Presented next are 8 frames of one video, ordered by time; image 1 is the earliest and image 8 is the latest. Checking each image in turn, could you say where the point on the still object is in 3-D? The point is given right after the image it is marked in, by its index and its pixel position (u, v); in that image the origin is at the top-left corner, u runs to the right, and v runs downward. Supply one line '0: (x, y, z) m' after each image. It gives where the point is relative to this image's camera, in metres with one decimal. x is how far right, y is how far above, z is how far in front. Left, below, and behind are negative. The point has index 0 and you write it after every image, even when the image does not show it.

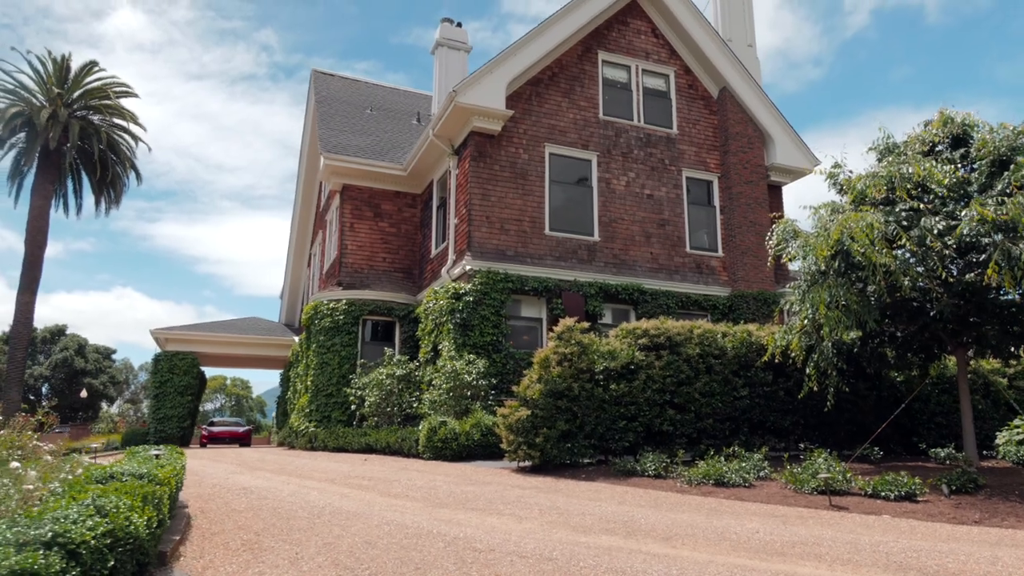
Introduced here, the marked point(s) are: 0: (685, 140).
0: (+4.2, +3.6, +16.8) m
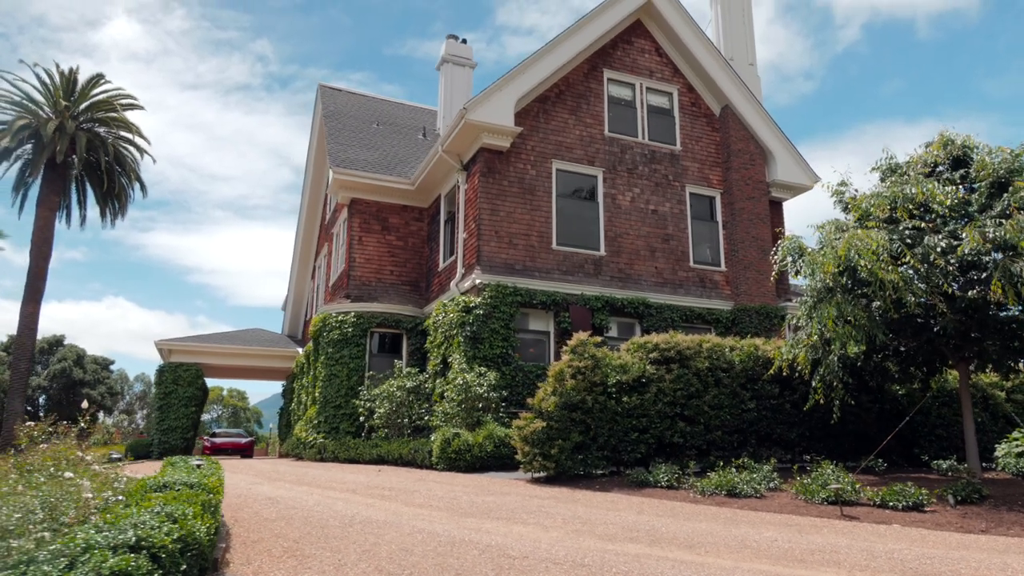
0: (+4.3, +3.2, +17.1) m
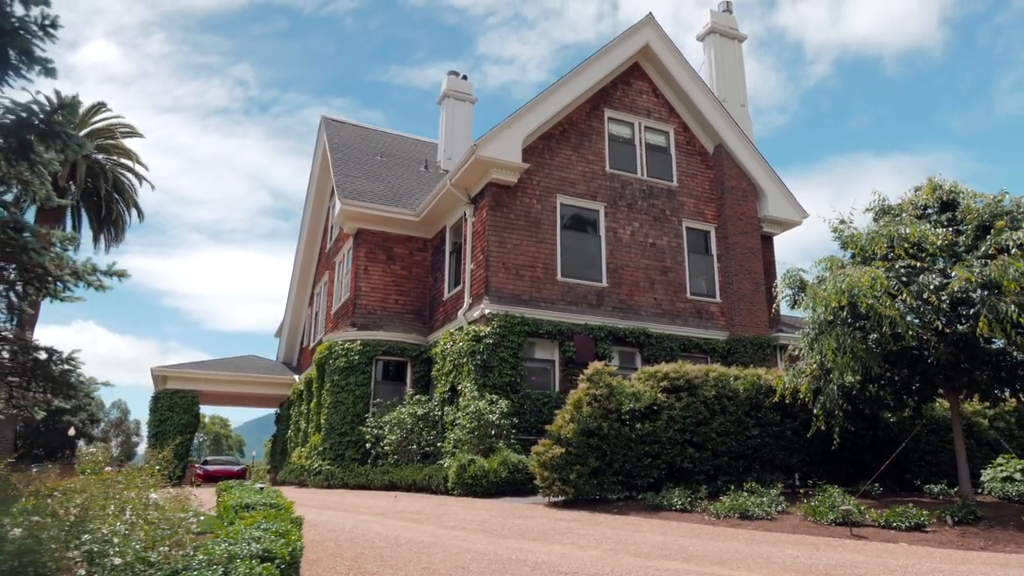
0: (+4.4, +2.5, +17.9) m
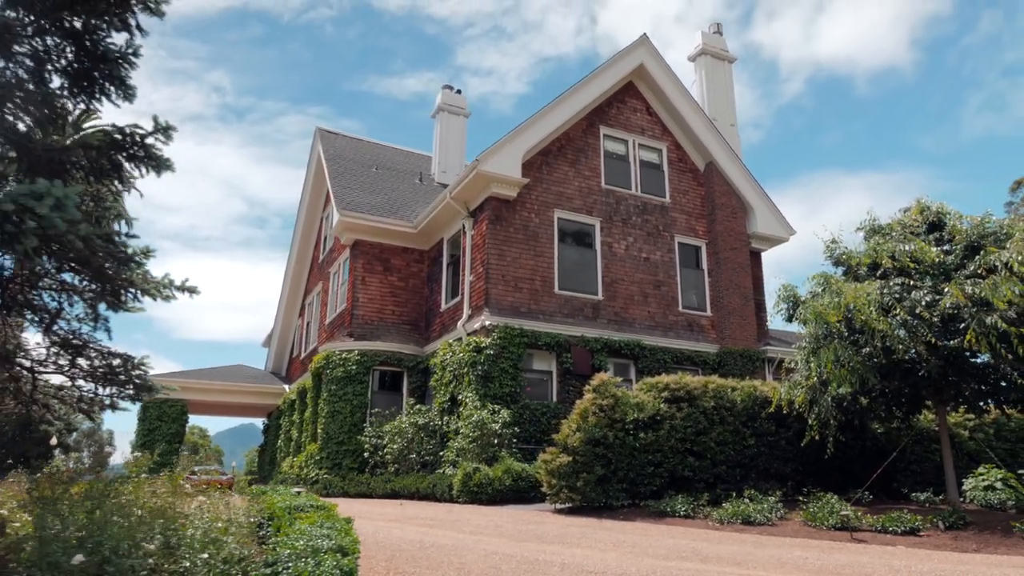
0: (+4.3, +2.1, +18.4) m
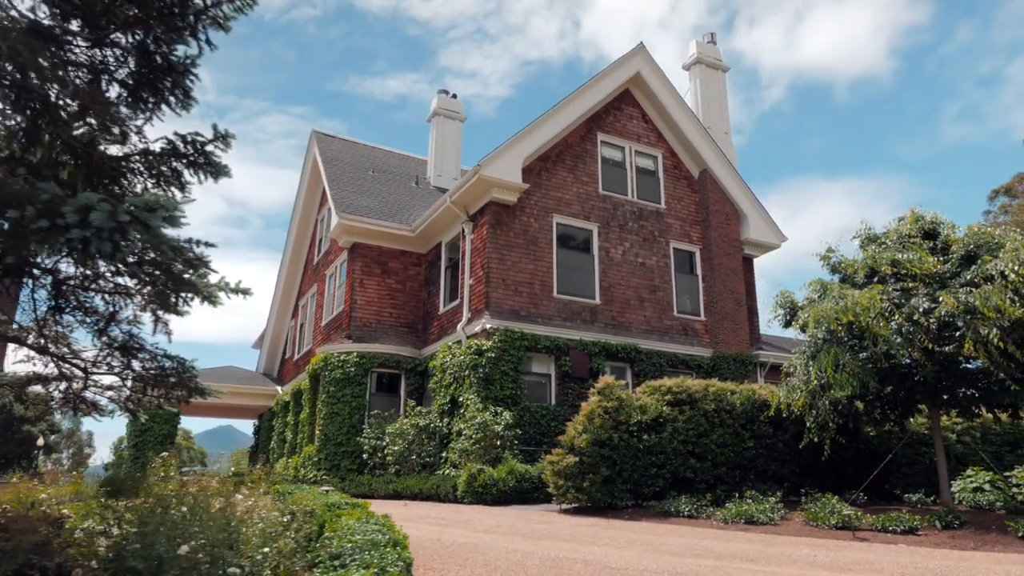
0: (+4.3, +2.0, +18.7) m
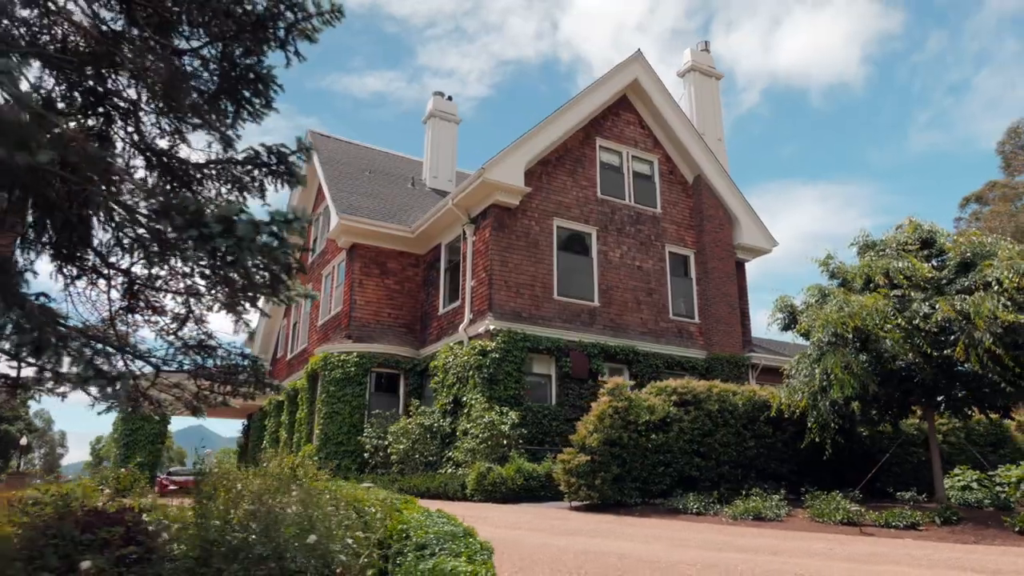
0: (+4.3, +1.9, +19.1) m
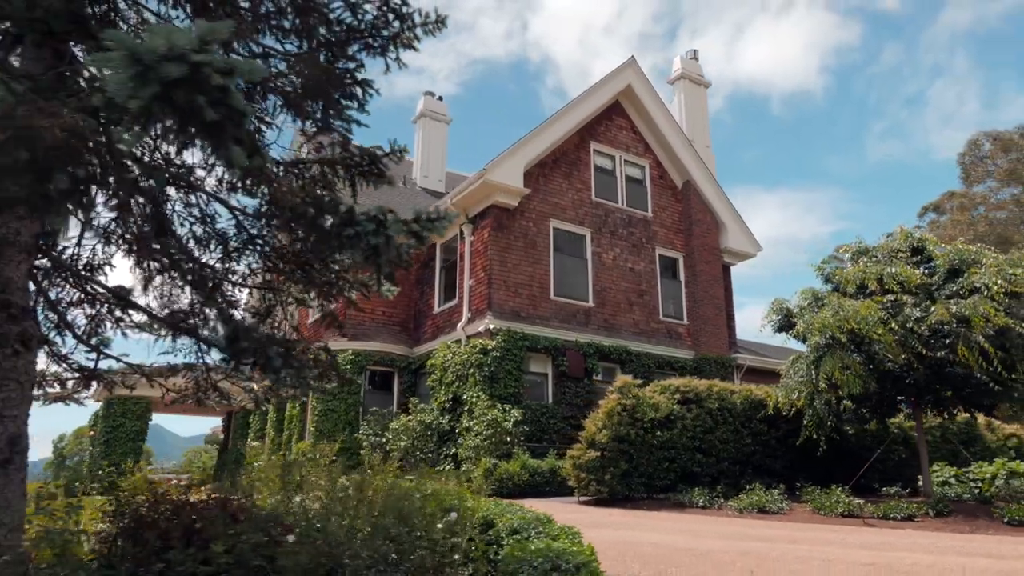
0: (+4.1, +1.8, +19.5) m
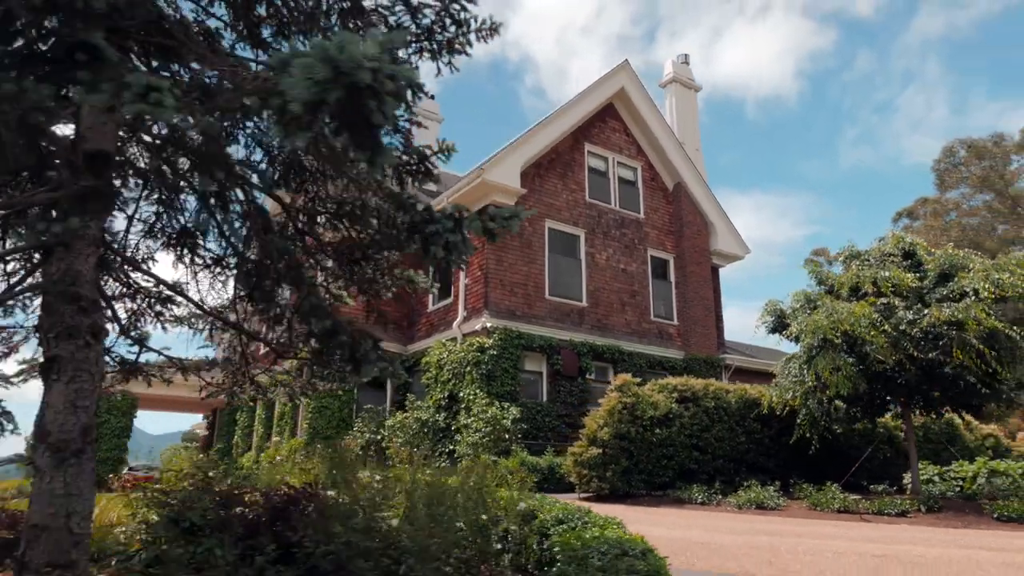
0: (+3.9, +1.8, +19.8) m
